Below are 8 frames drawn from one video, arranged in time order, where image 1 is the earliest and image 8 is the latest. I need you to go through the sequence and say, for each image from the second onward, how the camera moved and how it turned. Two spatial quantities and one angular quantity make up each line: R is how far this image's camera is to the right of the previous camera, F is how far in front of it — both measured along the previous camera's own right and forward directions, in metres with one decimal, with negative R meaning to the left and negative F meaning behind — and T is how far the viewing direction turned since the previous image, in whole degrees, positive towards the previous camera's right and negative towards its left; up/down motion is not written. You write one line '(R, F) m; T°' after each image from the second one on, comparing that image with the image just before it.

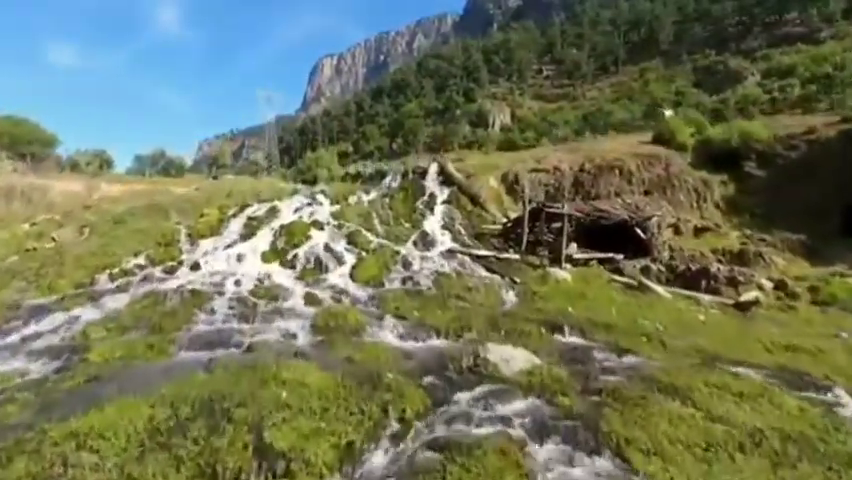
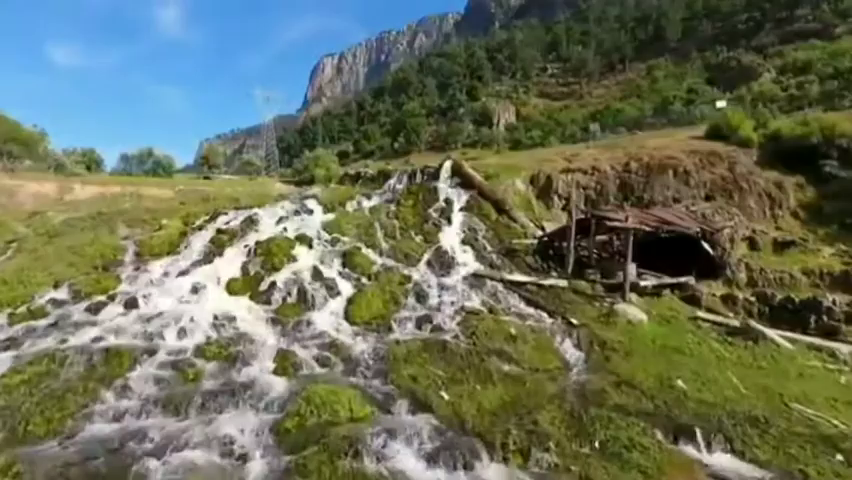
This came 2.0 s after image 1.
(-1.1, +9.4) m; 0°
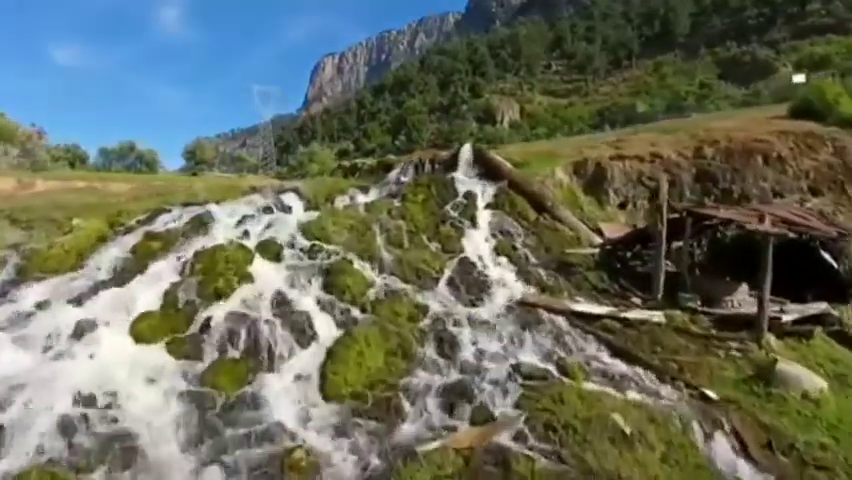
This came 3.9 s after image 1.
(-1.0, +10.5) m; 0°
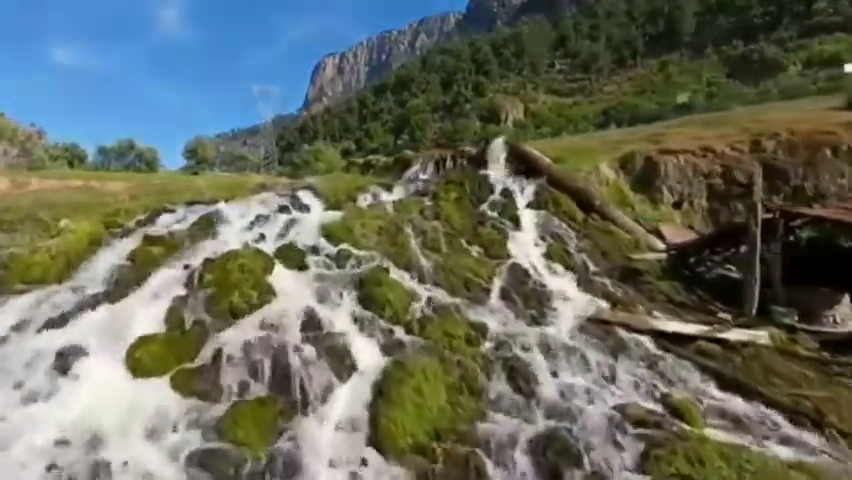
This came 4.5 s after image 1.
(-1.9, +3.5) m; 0°
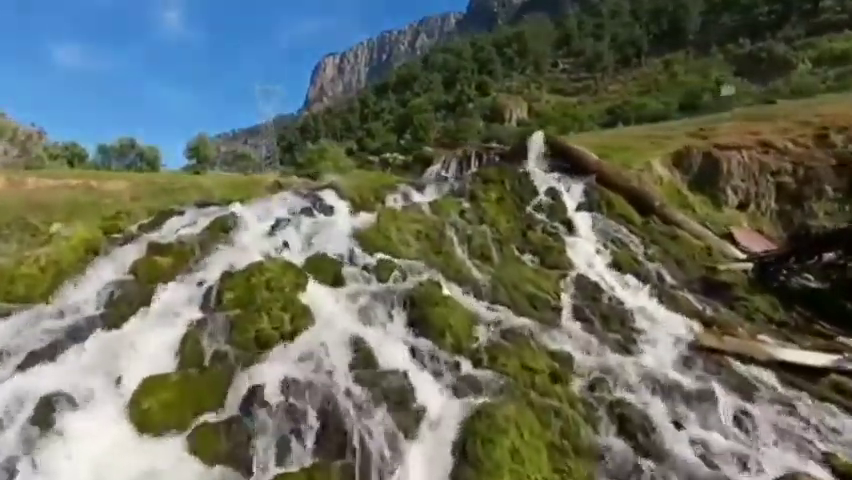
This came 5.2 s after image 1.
(-1.9, +3.1) m; 0°
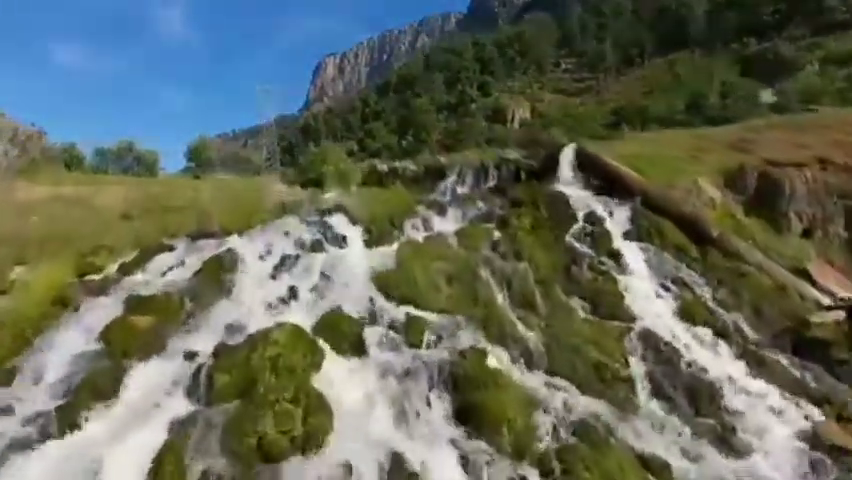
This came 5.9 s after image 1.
(-1.1, +3.1) m; 0°
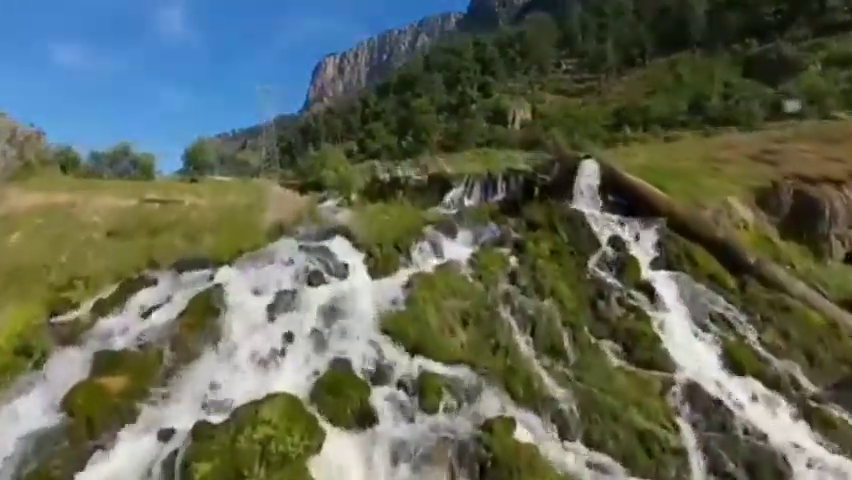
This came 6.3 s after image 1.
(-0.4, +1.9) m; 0°
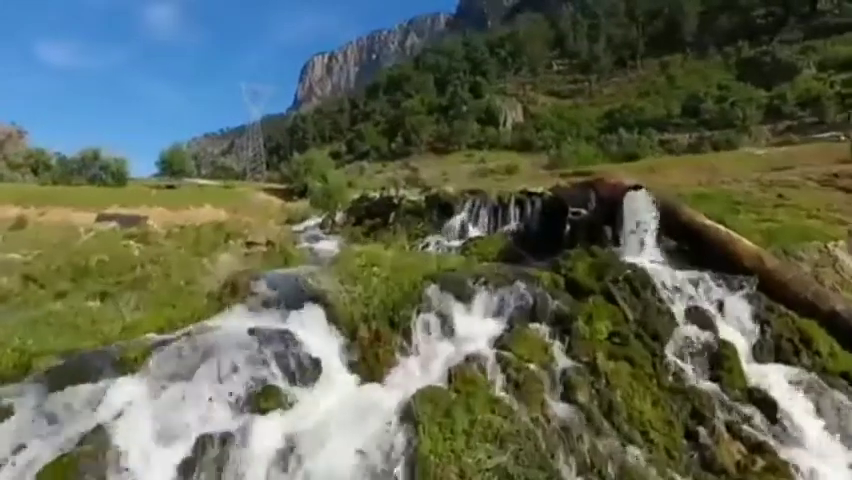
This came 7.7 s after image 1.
(-0.5, +6.3) m; +1°
